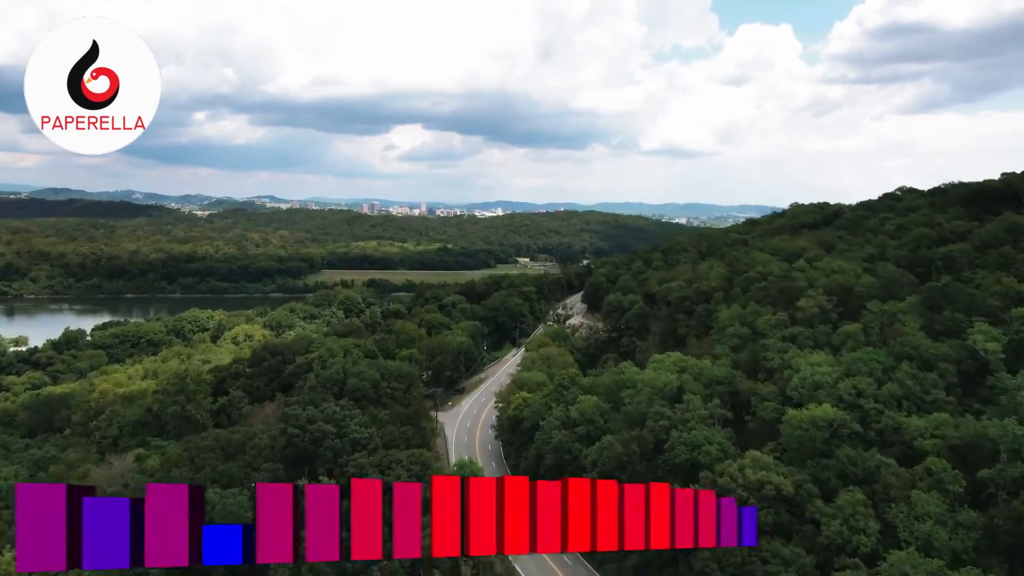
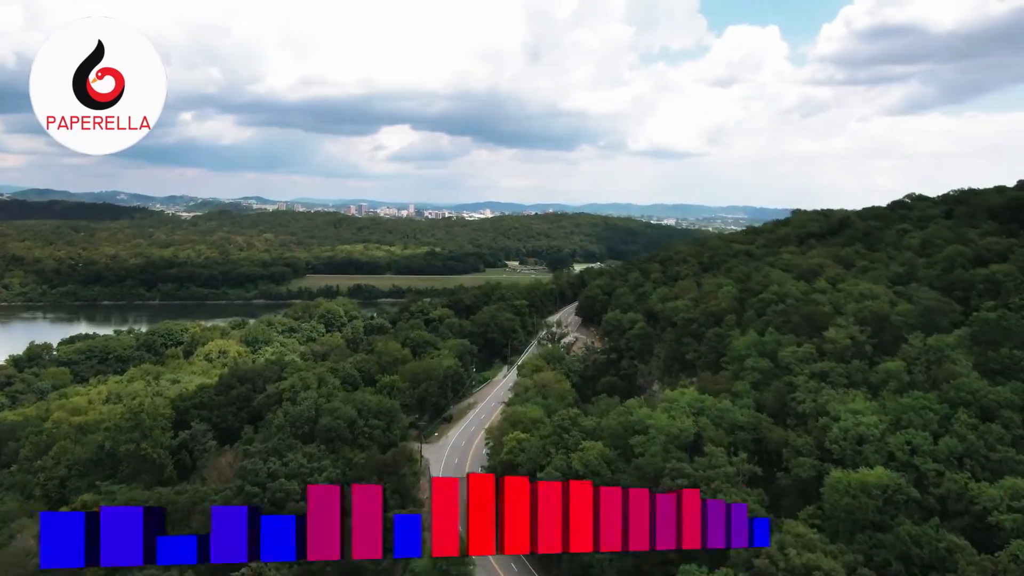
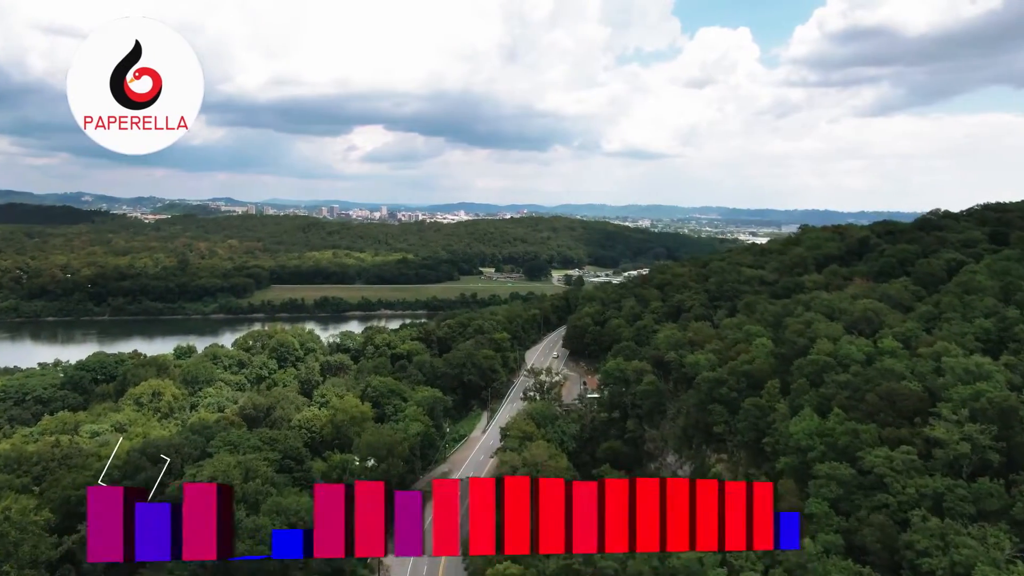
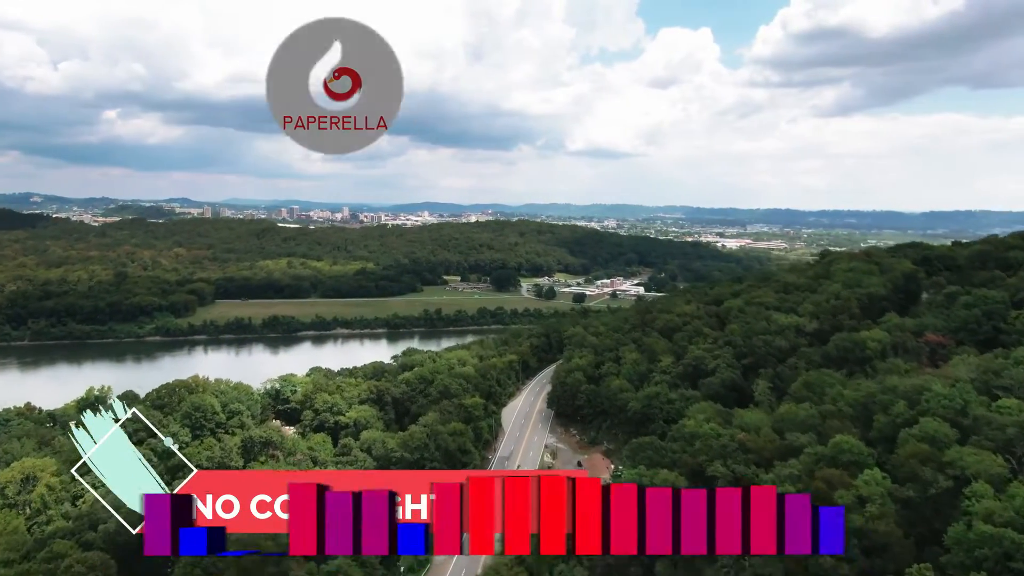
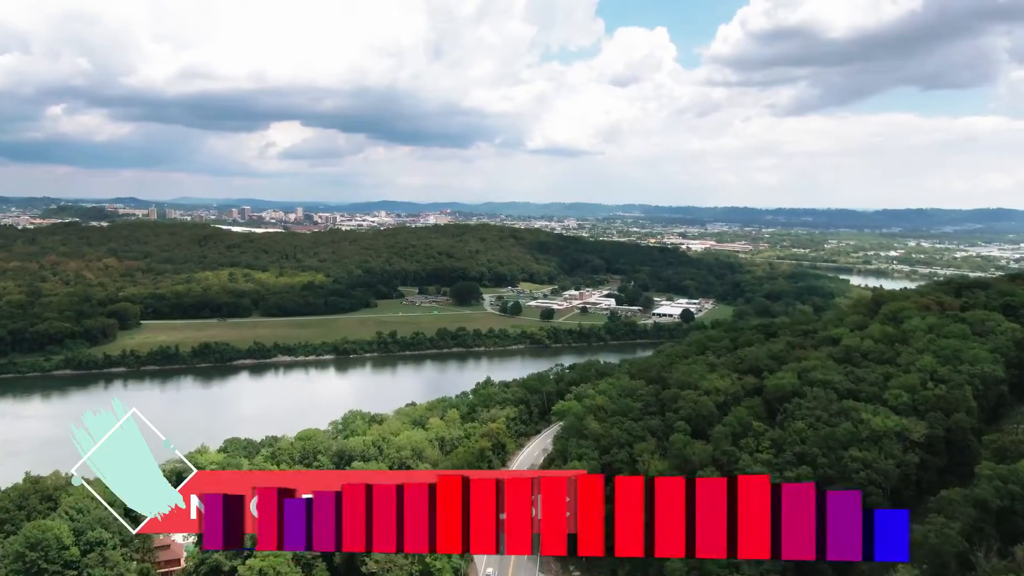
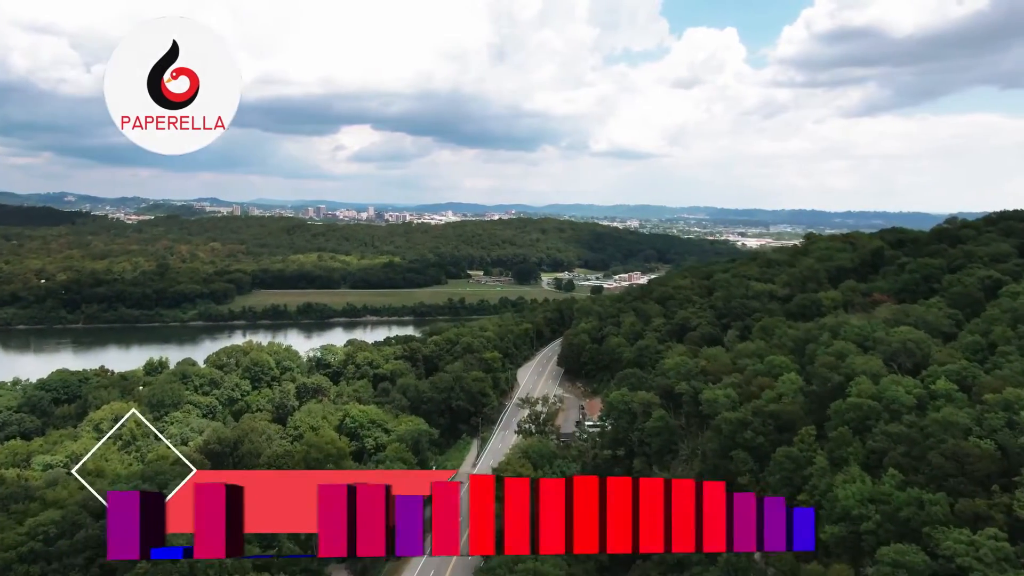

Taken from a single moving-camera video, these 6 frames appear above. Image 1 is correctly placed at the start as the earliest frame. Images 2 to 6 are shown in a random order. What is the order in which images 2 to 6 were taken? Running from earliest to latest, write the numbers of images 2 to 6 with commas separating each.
2, 3, 6, 4, 5
